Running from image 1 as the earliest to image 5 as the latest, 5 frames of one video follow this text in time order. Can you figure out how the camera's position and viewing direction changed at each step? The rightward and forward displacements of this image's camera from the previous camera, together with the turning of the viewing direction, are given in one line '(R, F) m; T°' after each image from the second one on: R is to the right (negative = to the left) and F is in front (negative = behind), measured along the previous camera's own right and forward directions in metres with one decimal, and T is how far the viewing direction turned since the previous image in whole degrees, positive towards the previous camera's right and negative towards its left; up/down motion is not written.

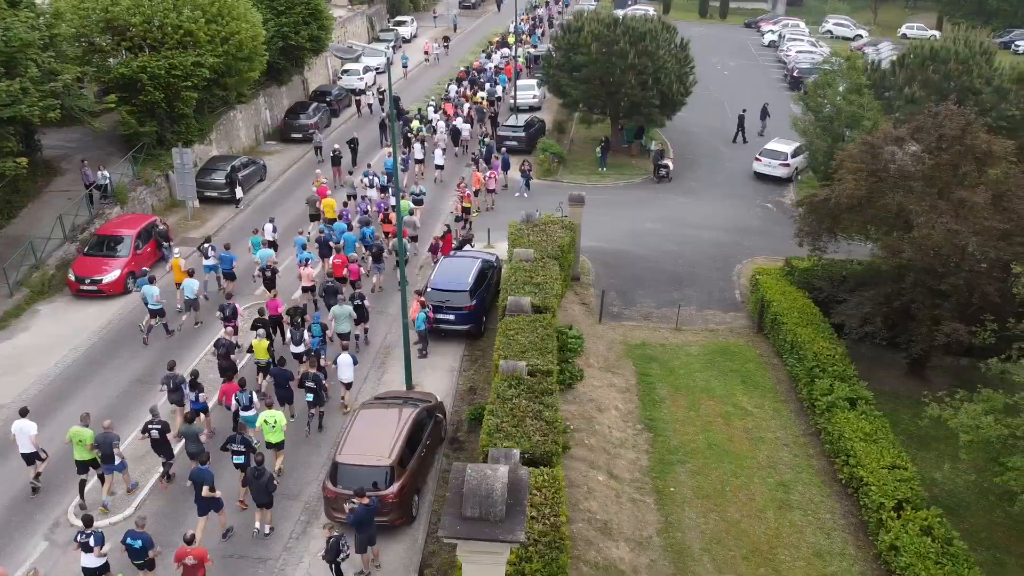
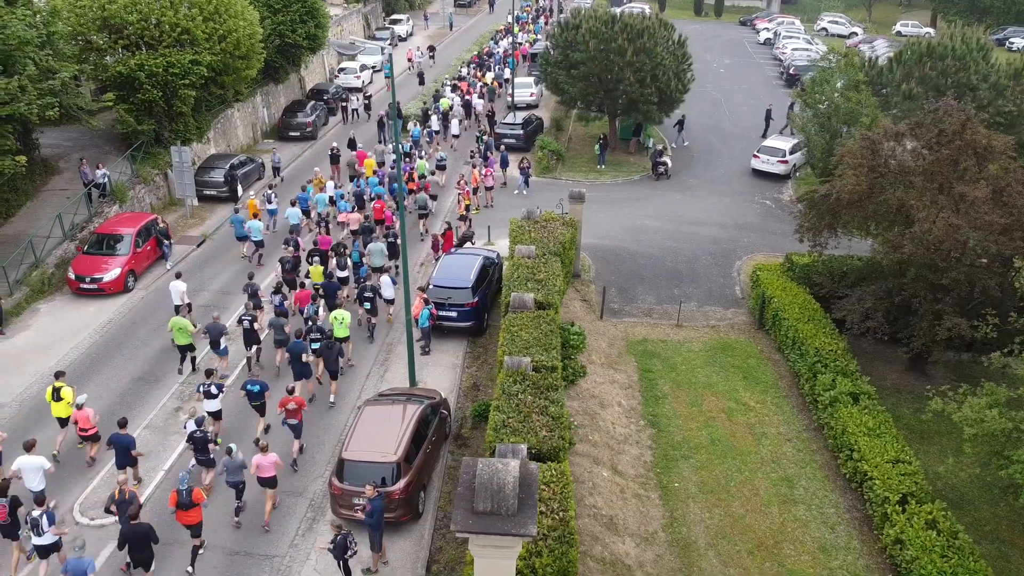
(-0.2, 0.0) m; 0°
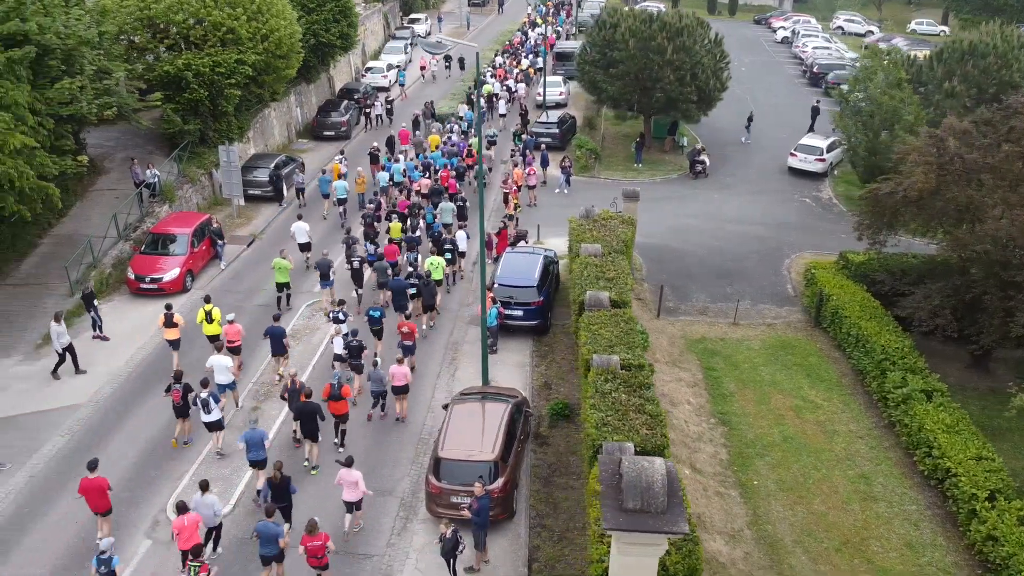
(-1.4, 0.0) m; 0°
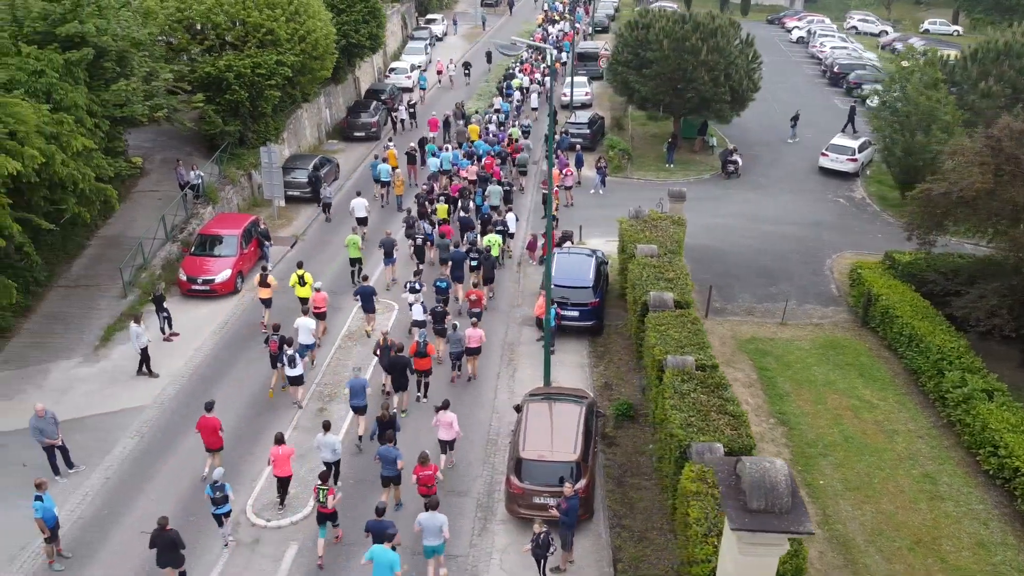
(-1.2, 0.0) m; 0°
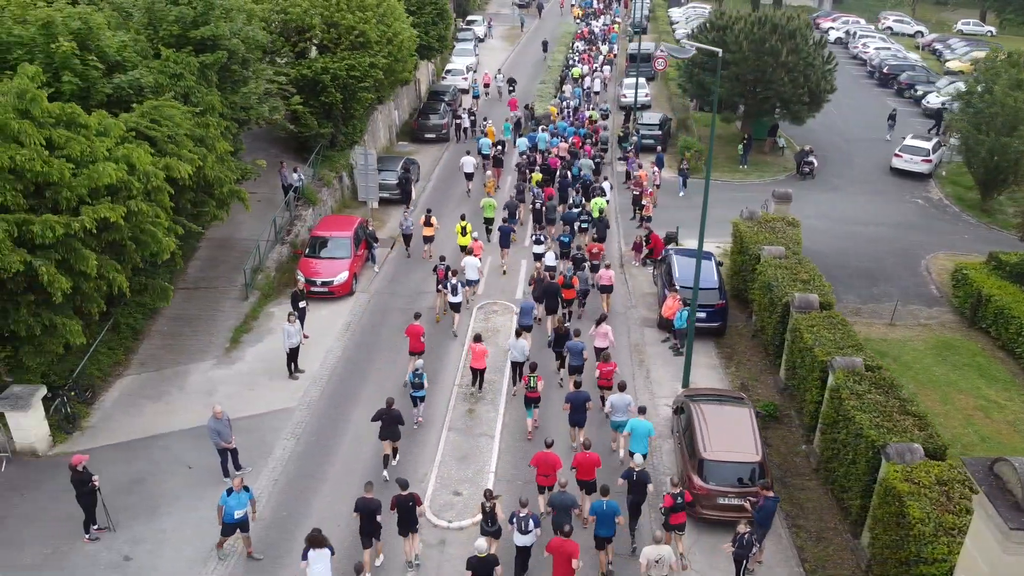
(-2.6, -0.1) m; 0°
